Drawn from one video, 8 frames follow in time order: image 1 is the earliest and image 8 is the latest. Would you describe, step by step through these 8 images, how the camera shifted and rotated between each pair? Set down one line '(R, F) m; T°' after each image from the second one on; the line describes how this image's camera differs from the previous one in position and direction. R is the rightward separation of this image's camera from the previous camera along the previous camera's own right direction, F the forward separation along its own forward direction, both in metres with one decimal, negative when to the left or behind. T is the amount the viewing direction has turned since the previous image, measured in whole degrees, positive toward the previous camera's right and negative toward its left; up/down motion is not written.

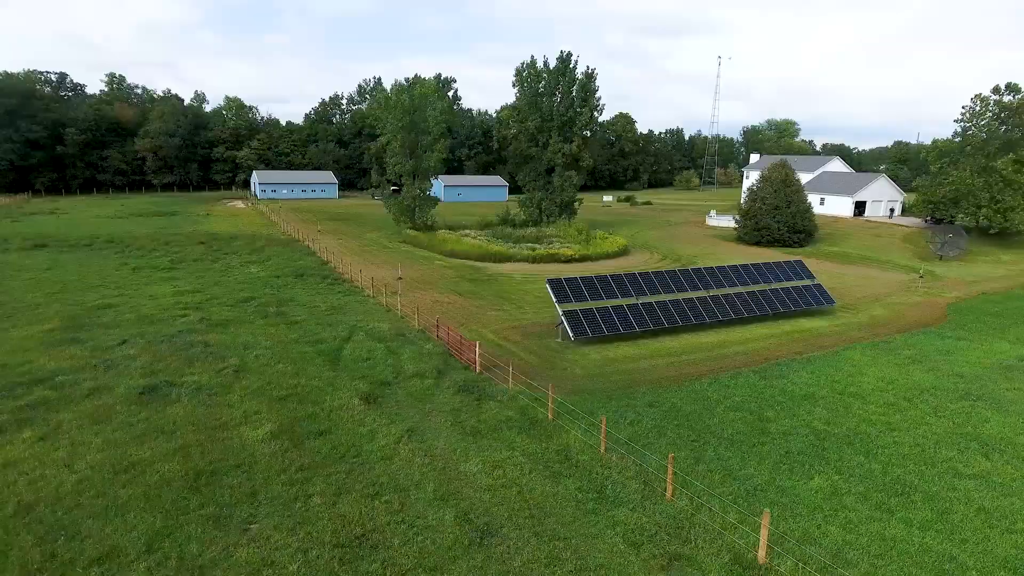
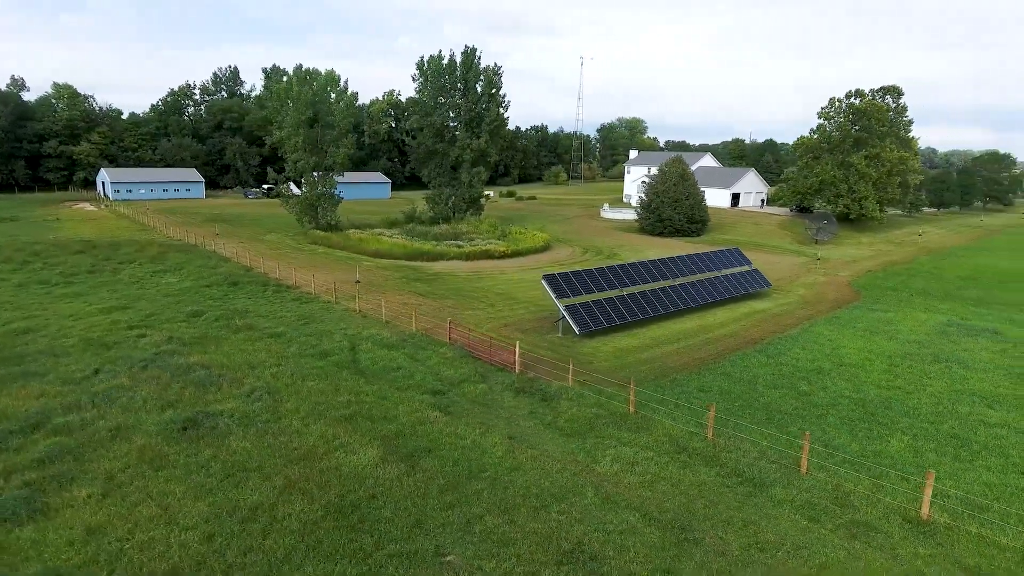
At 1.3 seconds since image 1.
(-5.8, +1.1) m; +14°
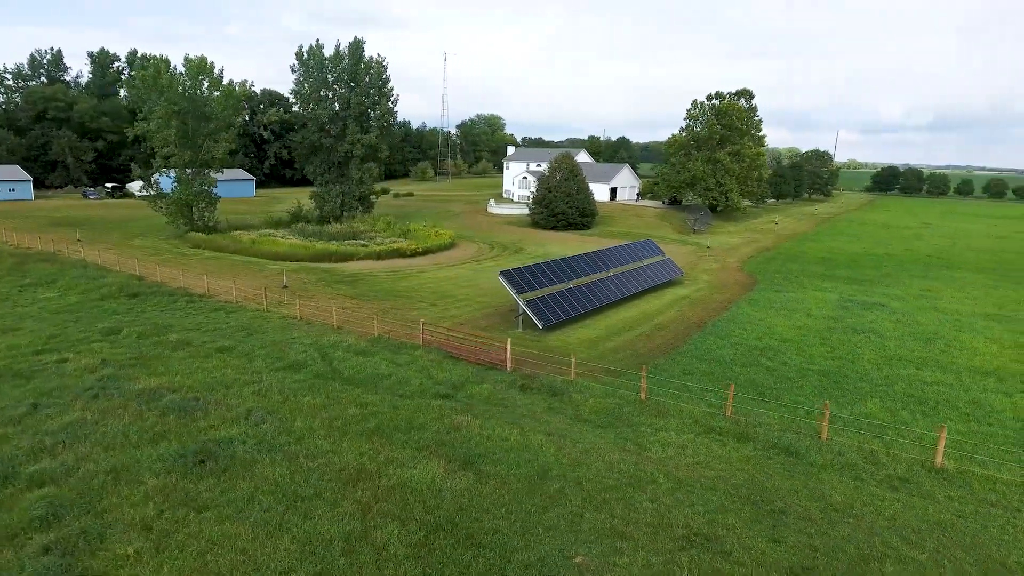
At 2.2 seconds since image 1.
(-4.1, +0.7) m; +14°
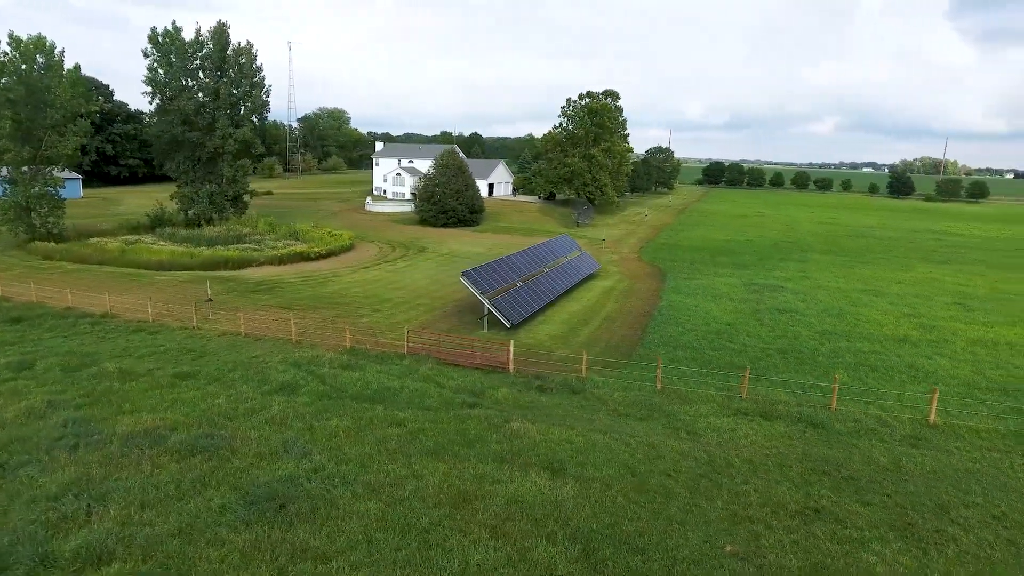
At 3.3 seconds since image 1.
(-4.7, +0.9) m; +15°
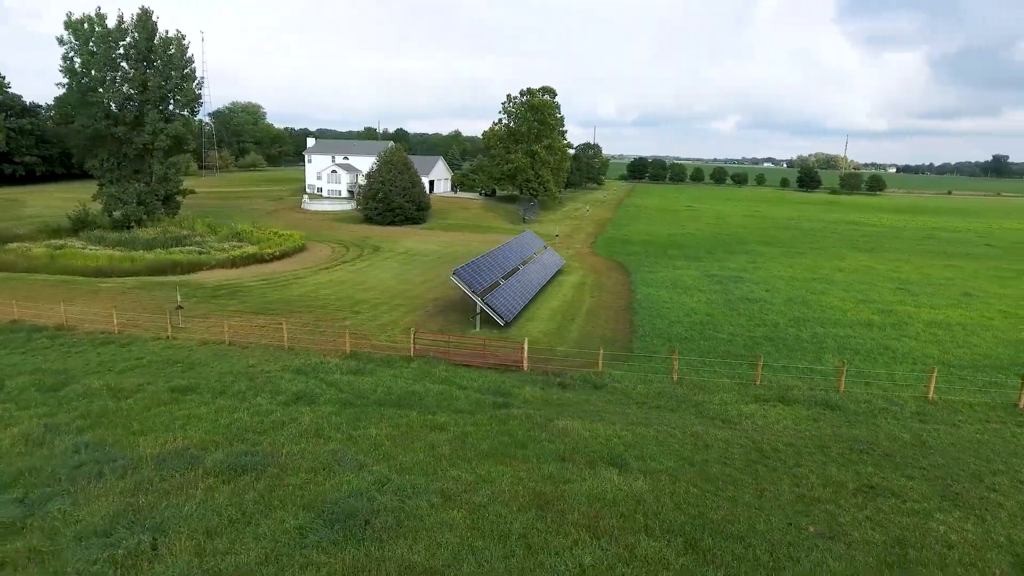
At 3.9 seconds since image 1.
(-2.8, +0.4) m; +8°
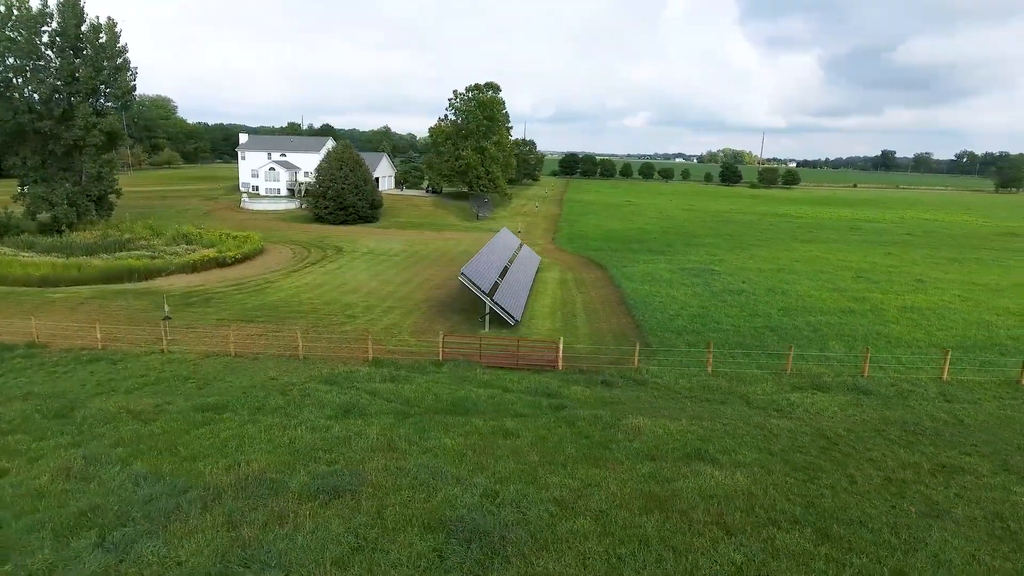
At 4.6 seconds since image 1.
(-3.3, +0.5) m; +7°
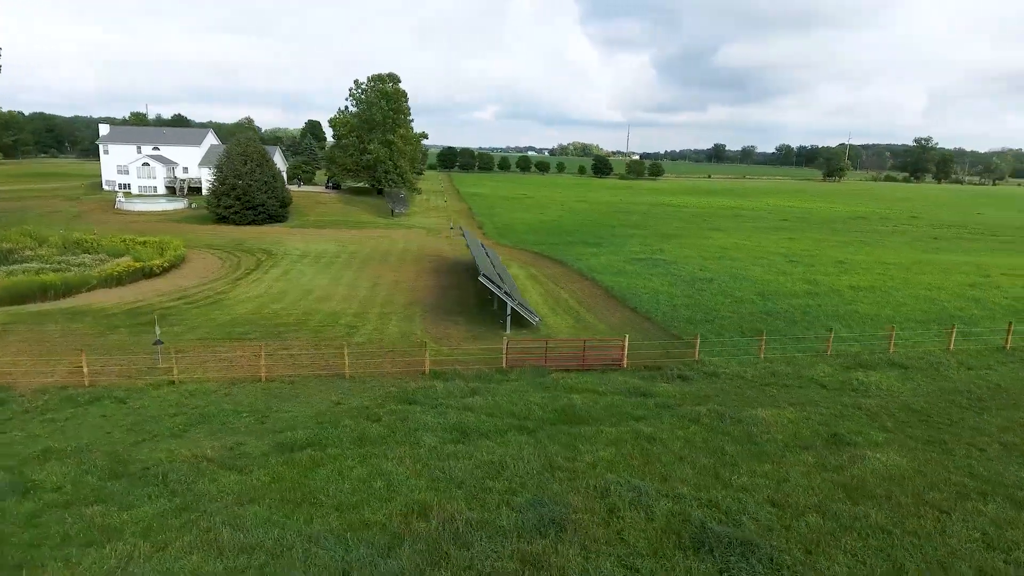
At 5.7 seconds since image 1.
(-5.8, +1.5) m; +13°
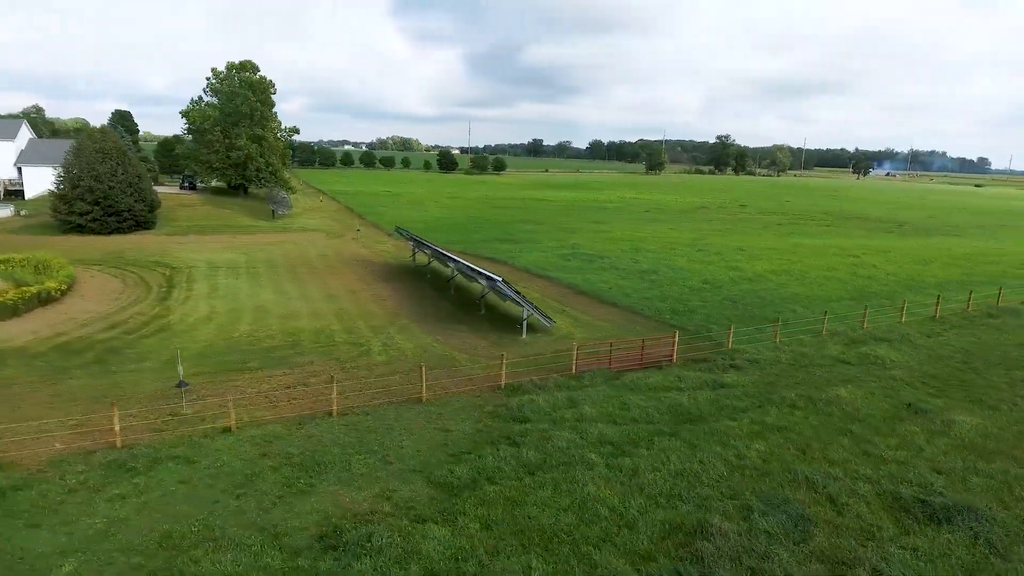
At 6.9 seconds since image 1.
(-6.5, +1.5) m; +16°
